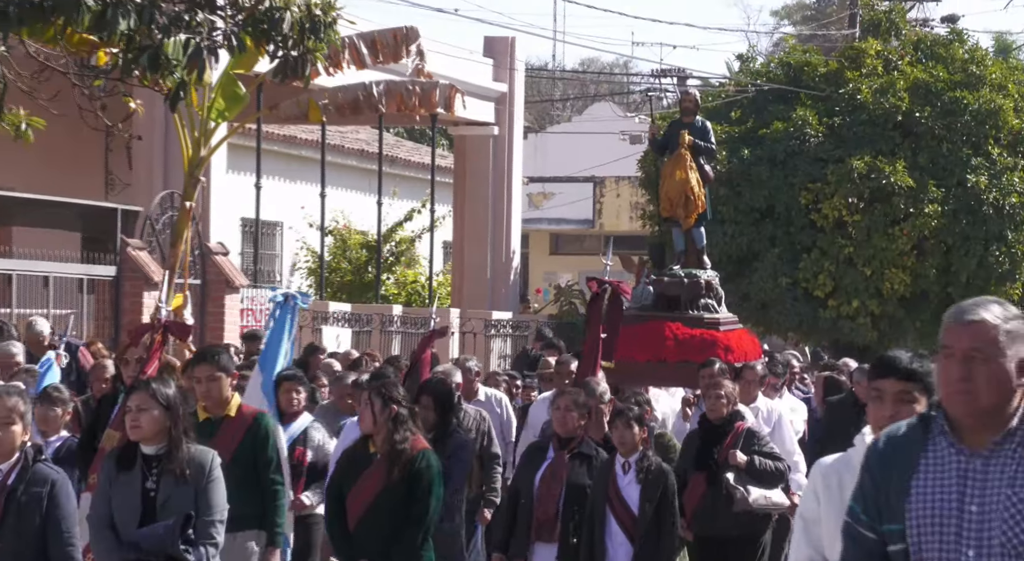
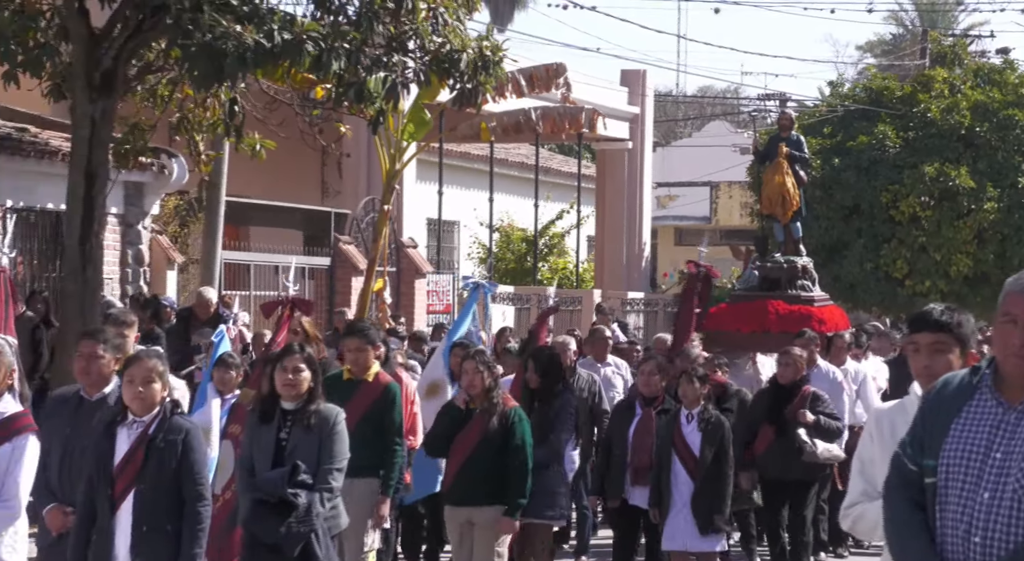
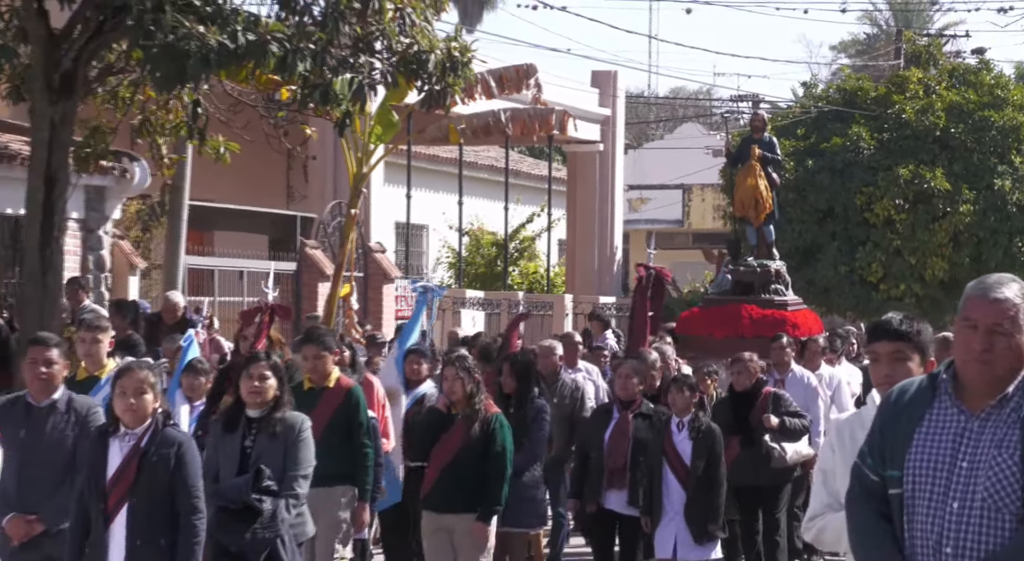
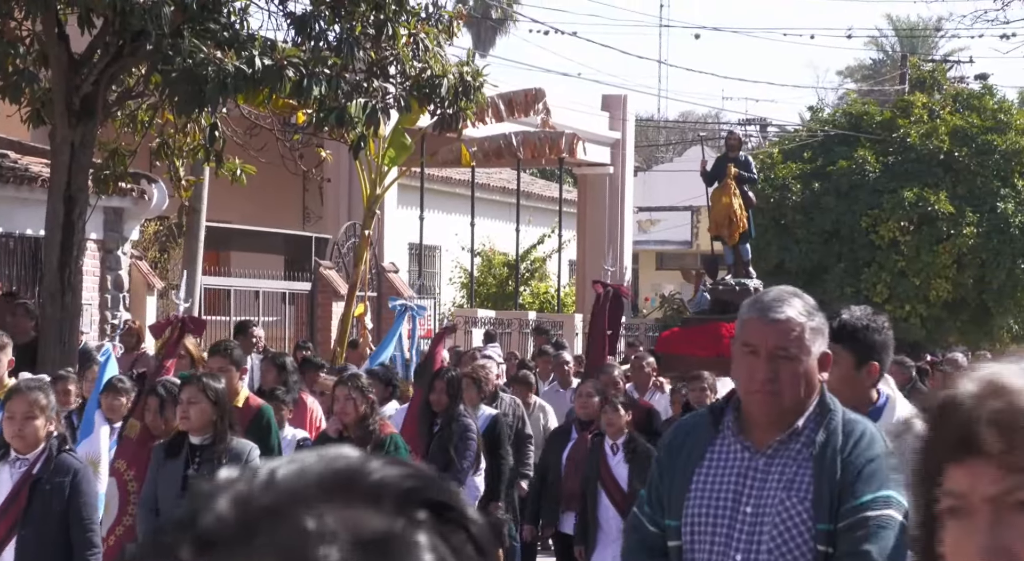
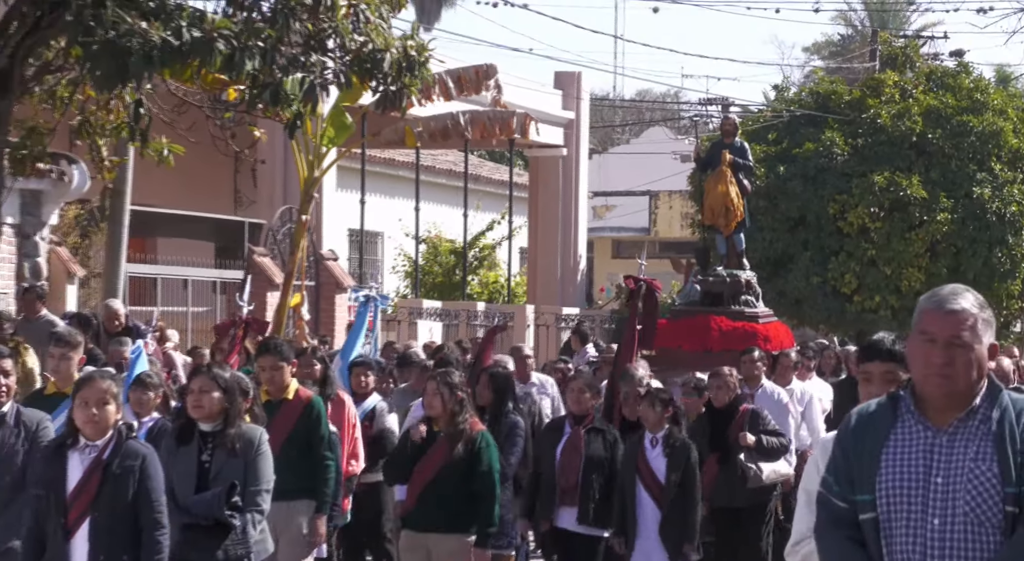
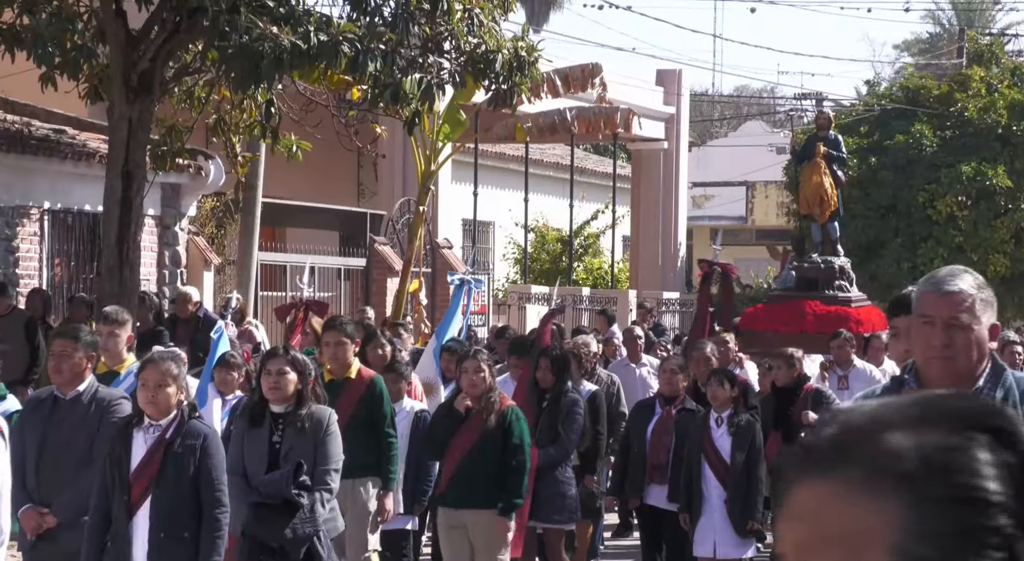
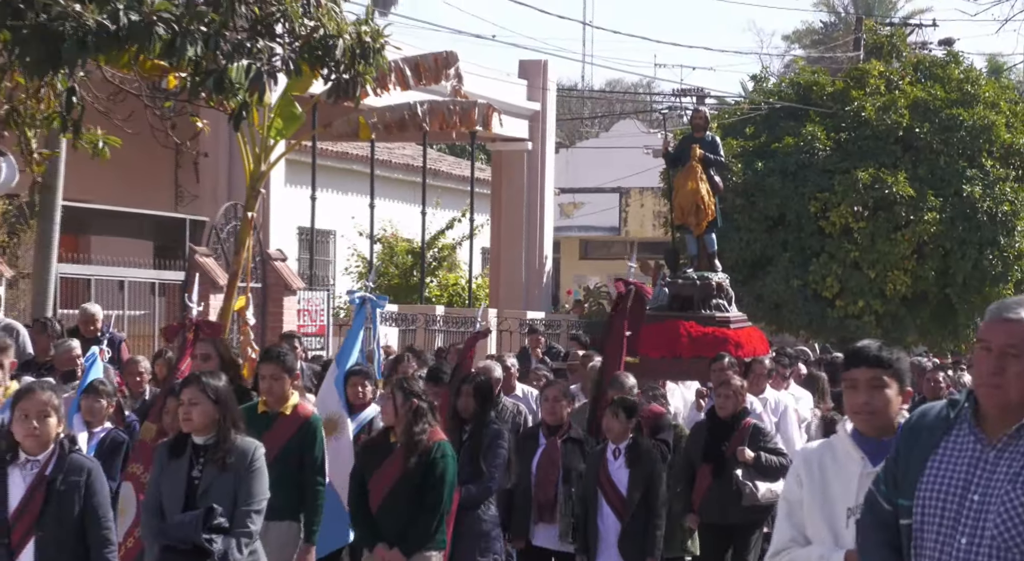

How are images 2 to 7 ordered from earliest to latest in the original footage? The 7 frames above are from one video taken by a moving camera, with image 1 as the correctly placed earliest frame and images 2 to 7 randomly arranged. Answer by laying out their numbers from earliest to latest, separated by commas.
7, 5, 3, 2, 6, 4
